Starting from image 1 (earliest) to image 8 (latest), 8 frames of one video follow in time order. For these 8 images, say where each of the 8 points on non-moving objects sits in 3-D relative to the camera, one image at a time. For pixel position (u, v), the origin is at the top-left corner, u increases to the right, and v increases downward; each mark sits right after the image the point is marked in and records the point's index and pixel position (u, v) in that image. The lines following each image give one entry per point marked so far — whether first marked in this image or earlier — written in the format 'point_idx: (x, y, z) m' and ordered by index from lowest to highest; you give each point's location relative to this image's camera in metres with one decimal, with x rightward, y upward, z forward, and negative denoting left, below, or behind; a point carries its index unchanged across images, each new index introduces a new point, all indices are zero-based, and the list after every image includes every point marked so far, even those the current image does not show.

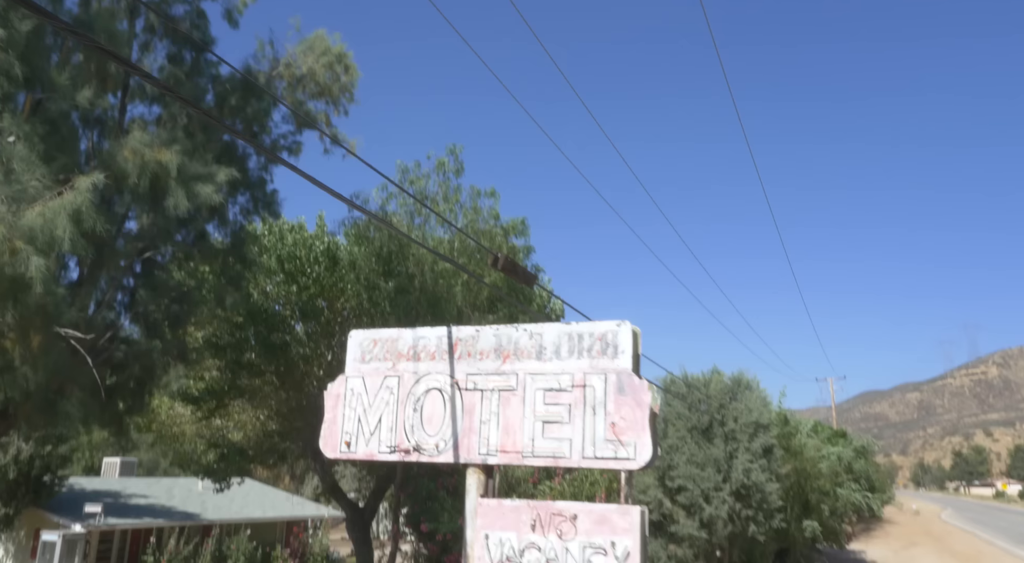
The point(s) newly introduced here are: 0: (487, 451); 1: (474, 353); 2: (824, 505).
0: (-0.1, -0.8, +3.4) m
1: (-0.2, -0.4, +3.6) m
2: (+6.0, -4.3, +14.4) m
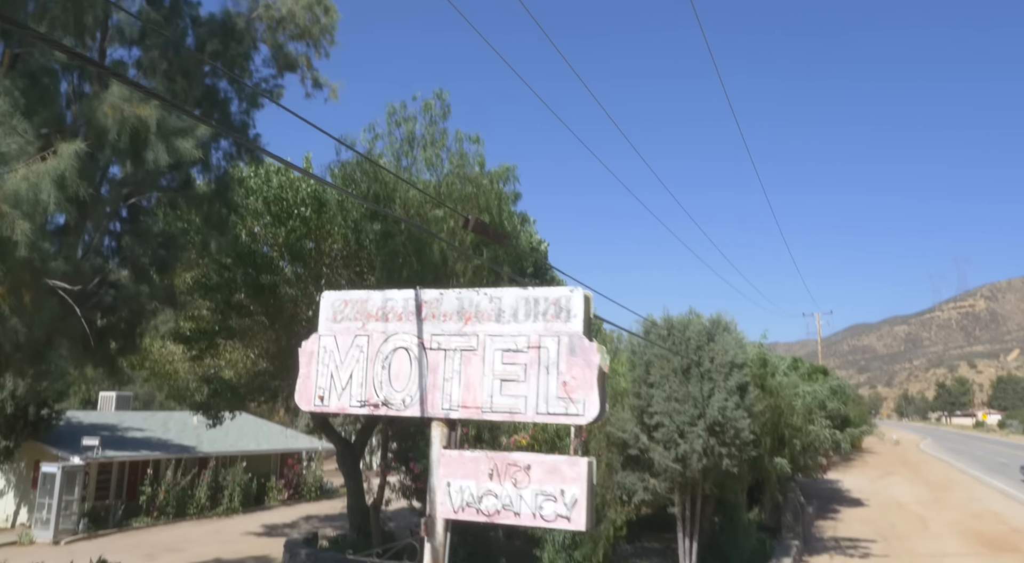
0: (-0.3, -0.6, +3.7) m
1: (-0.4, -0.2, +3.9) m
2: (+5.7, -3.2, +15.0) m
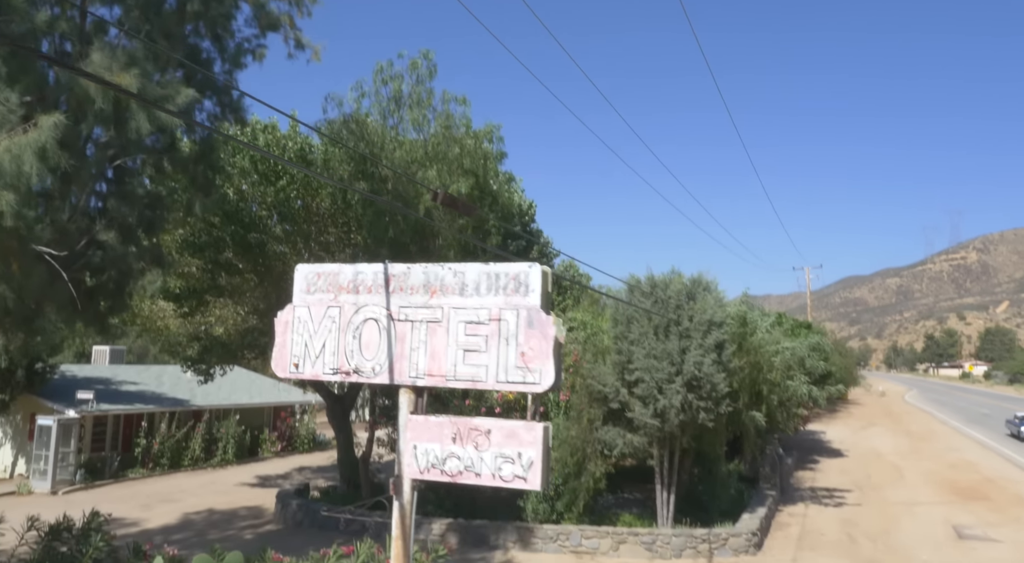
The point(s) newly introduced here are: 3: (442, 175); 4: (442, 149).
0: (-0.5, -0.5, +3.9) m
1: (-0.6, 0.0, +4.1) m
2: (+5.4, -2.4, +15.4) m
3: (-1.4, +1.9, +14.8) m
4: (-1.4, +2.6, +15.1) m
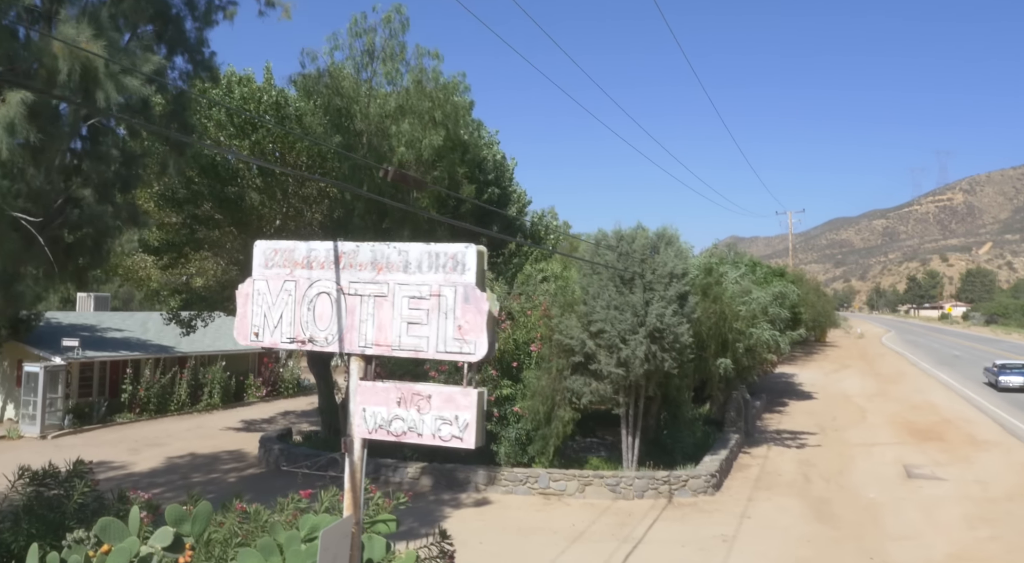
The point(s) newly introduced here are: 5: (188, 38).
0: (-0.9, -0.4, +4.3) m
1: (-0.9, +0.1, +4.4) m
2: (+4.8, -1.3, +16.0) m
3: (-1.9, +2.8, +14.9) m
4: (-2.0, +3.6, +15.2) m
5: (-4.6, +3.4, +10.7) m
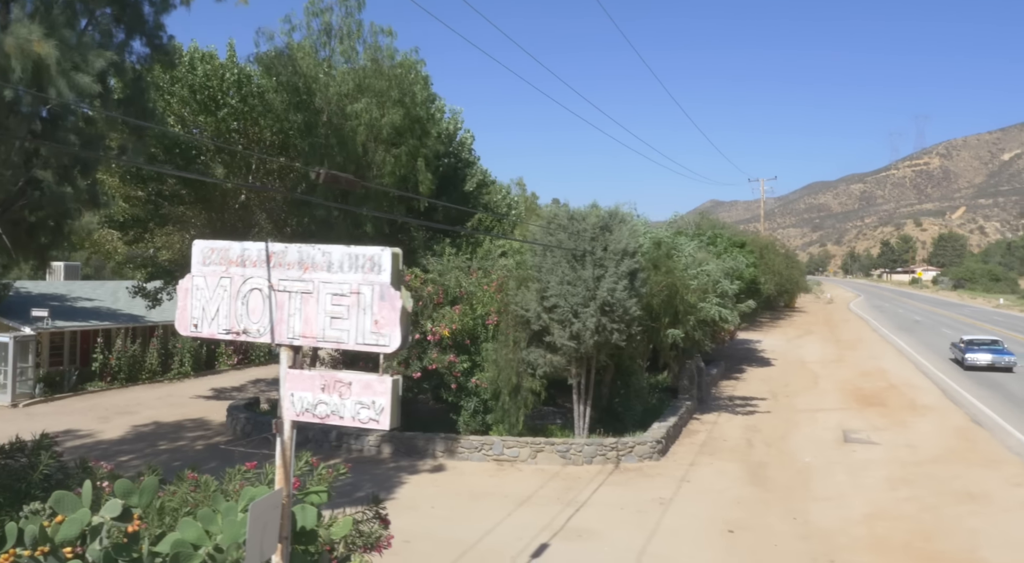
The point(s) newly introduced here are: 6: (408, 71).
0: (-1.4, -0.3, +4.8) m
1: (-1.5, +0.1, +4.9) m
2: (+4.0, -0.8, +16.6) m
3: (-2.8, +3.4, +15.2) m
4: (-2.8, +4.1, +15.4) m
5: (-5.3, +3.8, +10.9) m
6: (-2.2, +4.2, +16.1) m
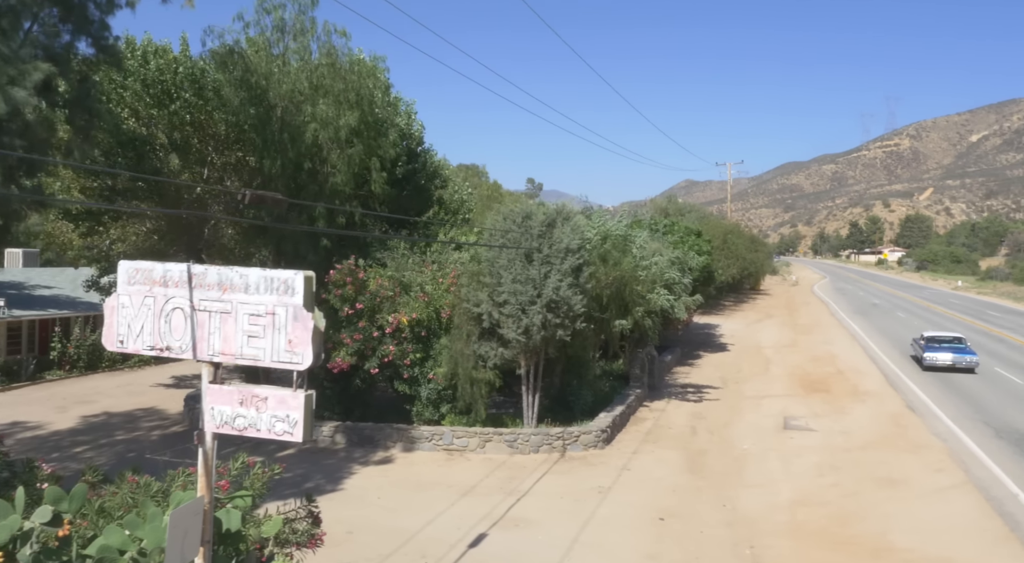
0: (-2.0, -0.5, +5.1) m
1: (-2.1, 0.0, +5.2) m
2: (+2.9, -0.6, +17.1) m
3: (-3.8, +3.5, +15.4) m
4: (-3.8, +4.3, +15.5) m
5: (-6.2, +3.8, +10.9) m
6: (-3.2, +4.3, +16.2) m
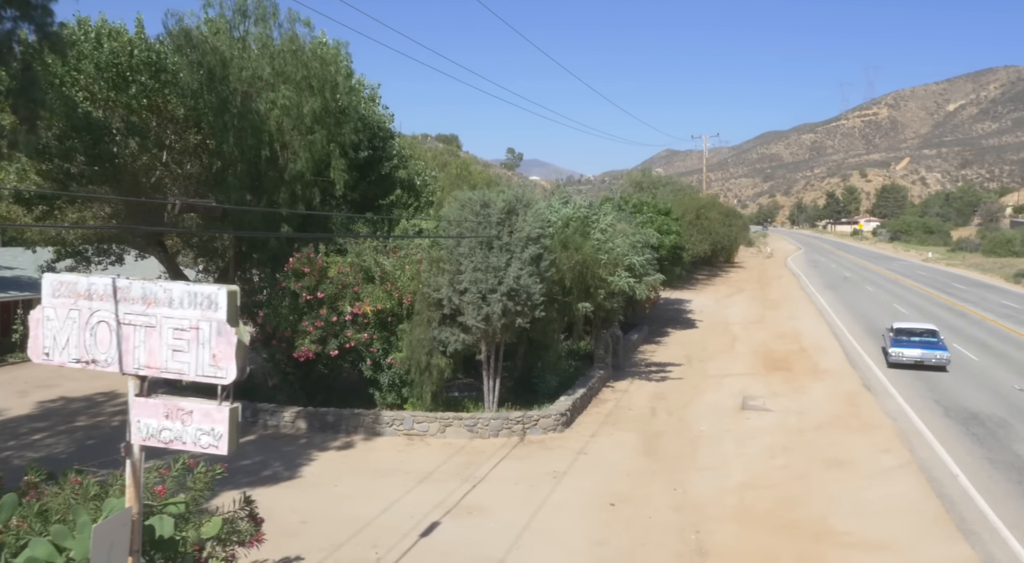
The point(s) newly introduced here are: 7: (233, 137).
0: (-2.6, -0.6, +5.1) m
1: (-2.6, -0.1, +5.2) m
2: (+2.1, -0.2, +17.3) m
3: (-4.6, +3.8, +15.2) m
4: (-4.6, +4.6, +15.3) m
5: (-6.8, +3.9, +10.7) m
6: (-4.0, +4.7, +16.0) m
7: (-5.6, +2.9, +15.0) m
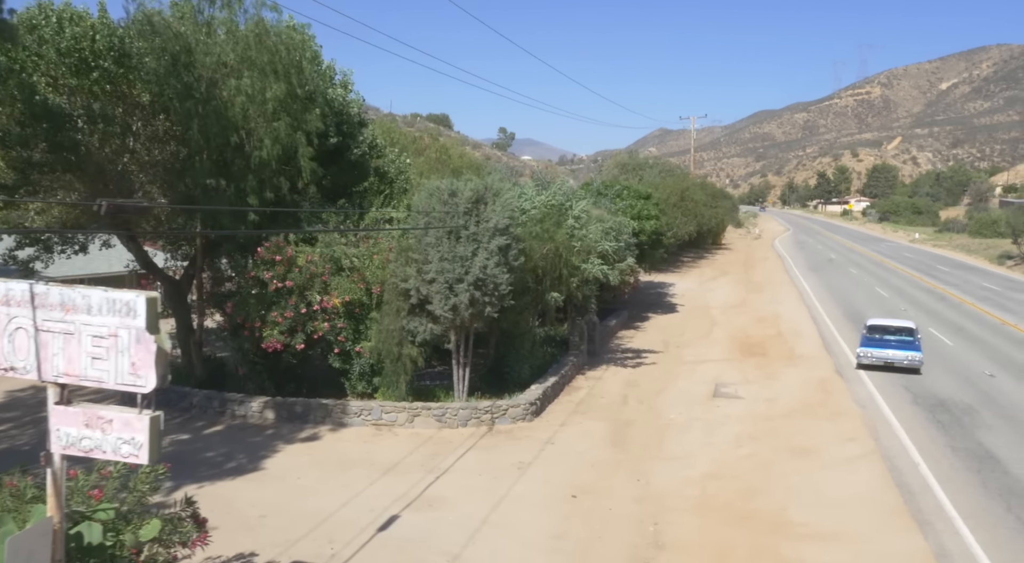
0: (-3.1, -0.6, +5.0) m
1: (-3.1, -0.2, +5.1) m
2: (+1.4, +0.1, +17.2) m
3: (-5.2, +4.0, +14.9) m
4: (-5.2, +4.8, +15.1) m
5: (-7.4, +4.0, +10.4) m
6: (-4.7, +4.9, +15.8) m
7: (-6.2, +3.1, +14.8) m
